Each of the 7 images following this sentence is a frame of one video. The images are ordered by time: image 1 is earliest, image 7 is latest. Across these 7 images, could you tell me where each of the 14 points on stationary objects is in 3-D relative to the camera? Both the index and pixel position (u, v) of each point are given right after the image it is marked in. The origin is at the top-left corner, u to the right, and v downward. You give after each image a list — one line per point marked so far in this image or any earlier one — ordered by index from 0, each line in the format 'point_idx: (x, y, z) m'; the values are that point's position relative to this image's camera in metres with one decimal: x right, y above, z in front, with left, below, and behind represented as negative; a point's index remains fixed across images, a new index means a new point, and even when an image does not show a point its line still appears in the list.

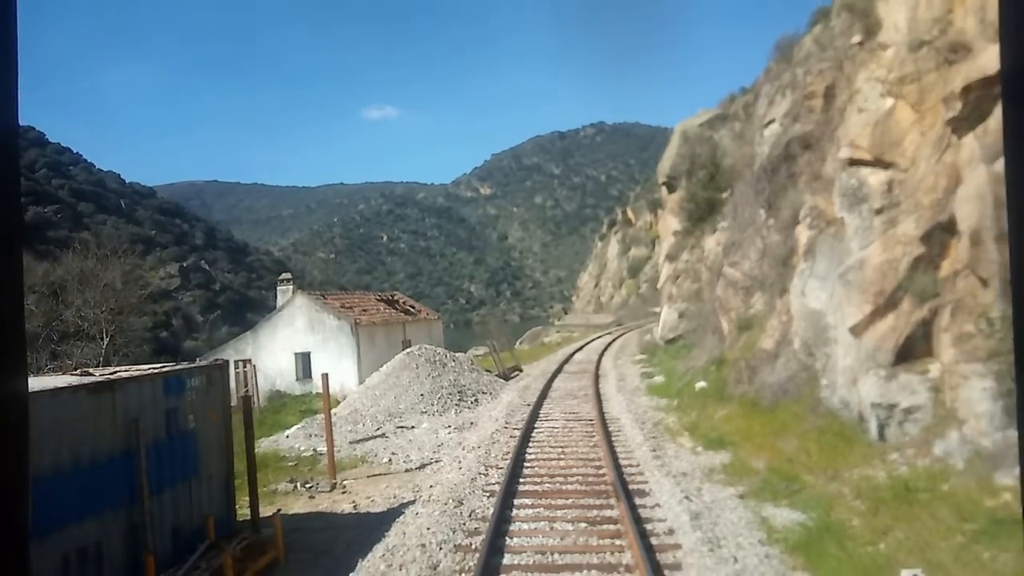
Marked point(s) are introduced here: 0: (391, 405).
0: (-2.6, -2.5, +19.7) m
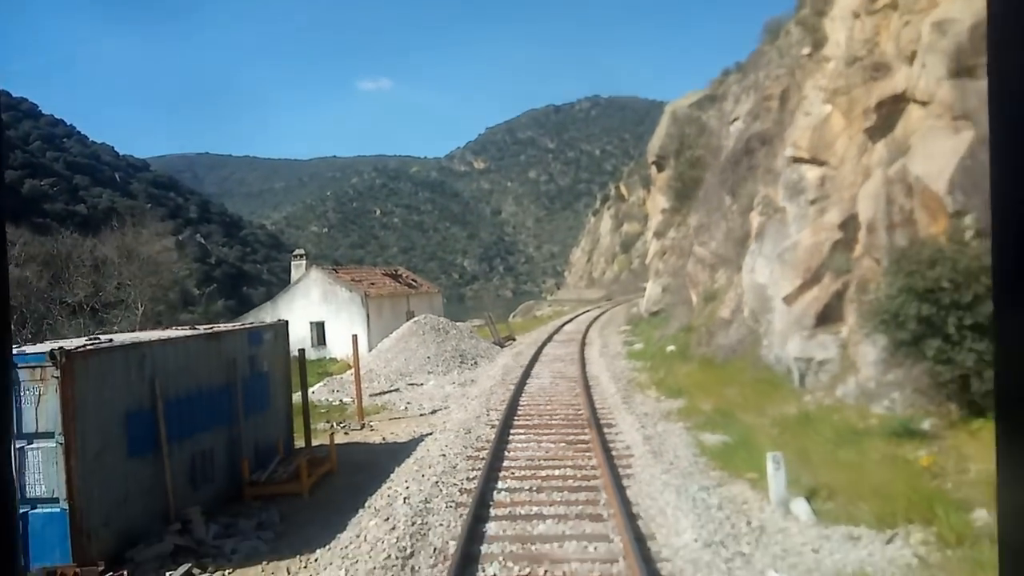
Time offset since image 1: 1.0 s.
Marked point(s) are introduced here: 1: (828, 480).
0: (-2.7, -1.9, +22.6) m
1: (+3.0, -1.9, +8.9) m
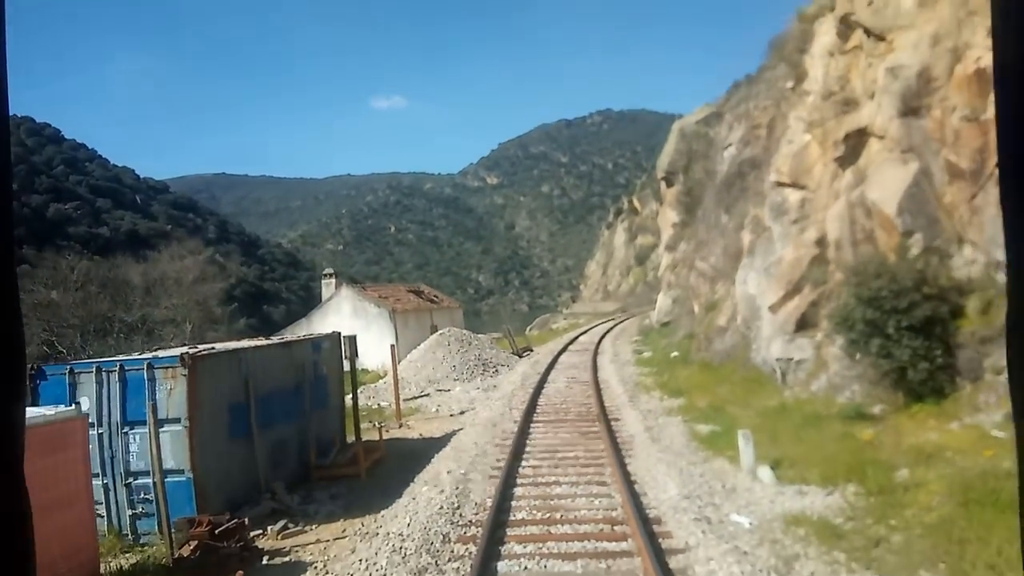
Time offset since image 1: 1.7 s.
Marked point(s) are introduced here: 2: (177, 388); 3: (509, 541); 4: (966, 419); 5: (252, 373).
0: (-2.2, -2.3, +24.8) m
1: (+3.3, -2.0, +11.0) m
2: (-3.6, -1.0, +9.7) m
3: (0.0, -2.2, +8.2) m
4: (+5.4, -1.5, +10.8) m
5: (-3.2, -1.0, +11.4) m
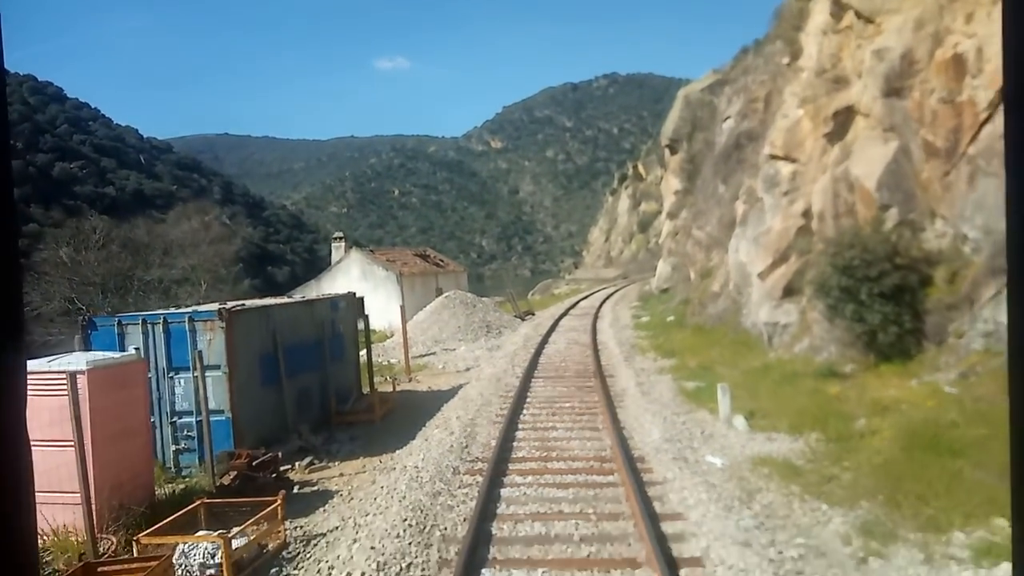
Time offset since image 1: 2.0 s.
0: (-2.2, -1.3, +26.0) m
1: (+3.3, -1.6, +12.2) m
2: (-3.5, -0.6, +10.9) m
3: (0.0, -1.9, +9.4) m
4: (+5.4, -1.2, +11.9) m
5: (-3.2, -0.5, +12.5) m
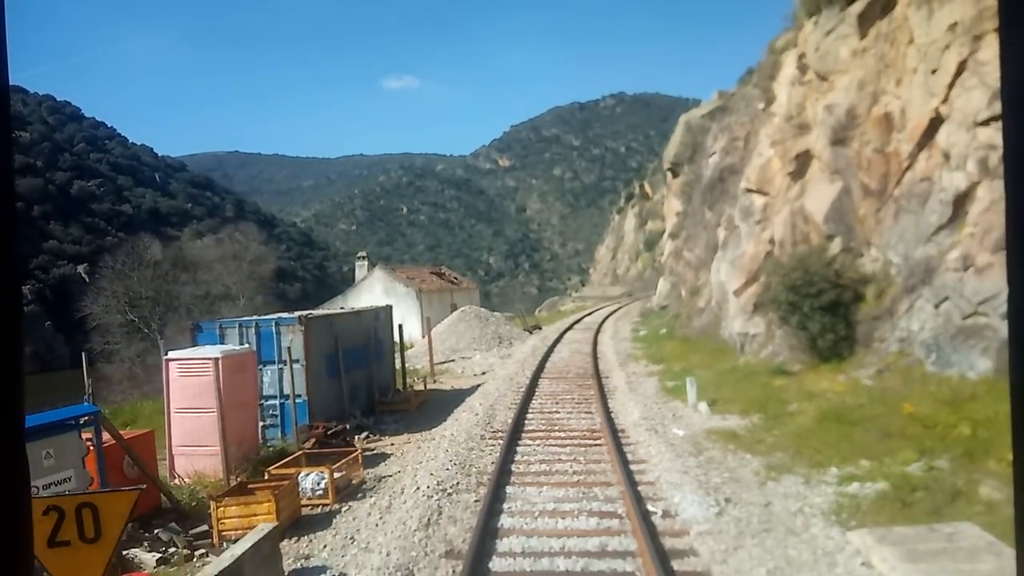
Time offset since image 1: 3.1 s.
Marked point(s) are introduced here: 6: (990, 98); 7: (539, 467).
0: (-1.9, -1.8, +29.1) m
1: (+3.5, -1.8, +15.3) m
2: (-3.3, -0.8, +14.0) m
3: (+0.2, -2.0, +12.5) m
4: (+5.6, -1.4, +15.1) m
5: (-3.0, -0.7, +15.7) m
6: (+7.7, +3.1, +14.8) m
7: (+0.3, -2.1, +10.7) m
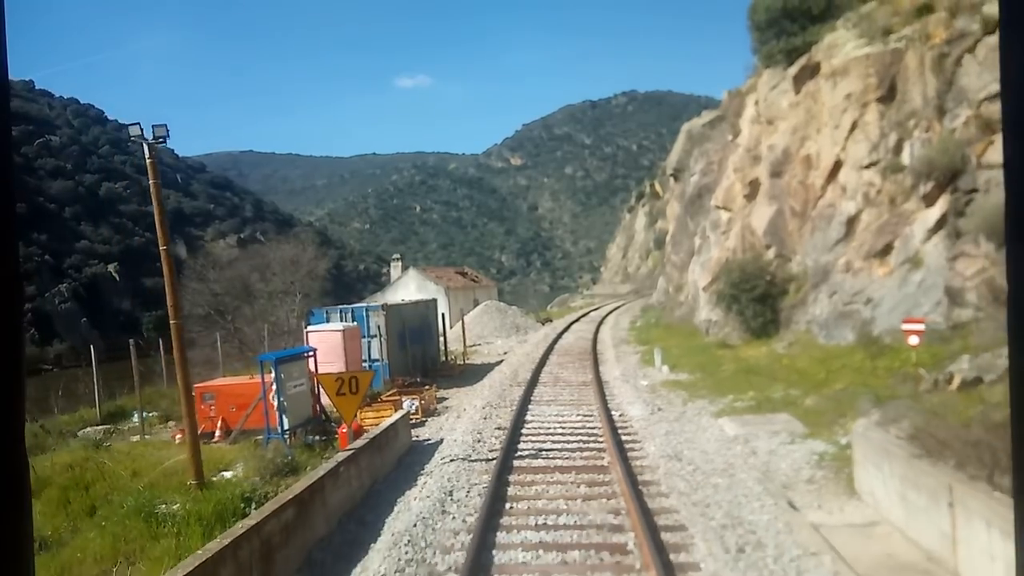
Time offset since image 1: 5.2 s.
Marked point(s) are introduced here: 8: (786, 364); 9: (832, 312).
0: (-1.3, -1.7, +35.3) m
1: (+3.9, -1.7, +21.3) m
2: (-2.9, -0.7, +20.2) m
3: (+0.5, -2.0, +18.6) m
4: (+6.0, -1.3, +21.1) m
5: (-2.6, -0.7, +21.9) m
6: (+8.2, +3.2, +20.8) m
7: (+0.7, -2.0, +16.8) m
8: (+5.5, -1.5, +18.3) m
9: (+7.0, -0.5, +20.0) m
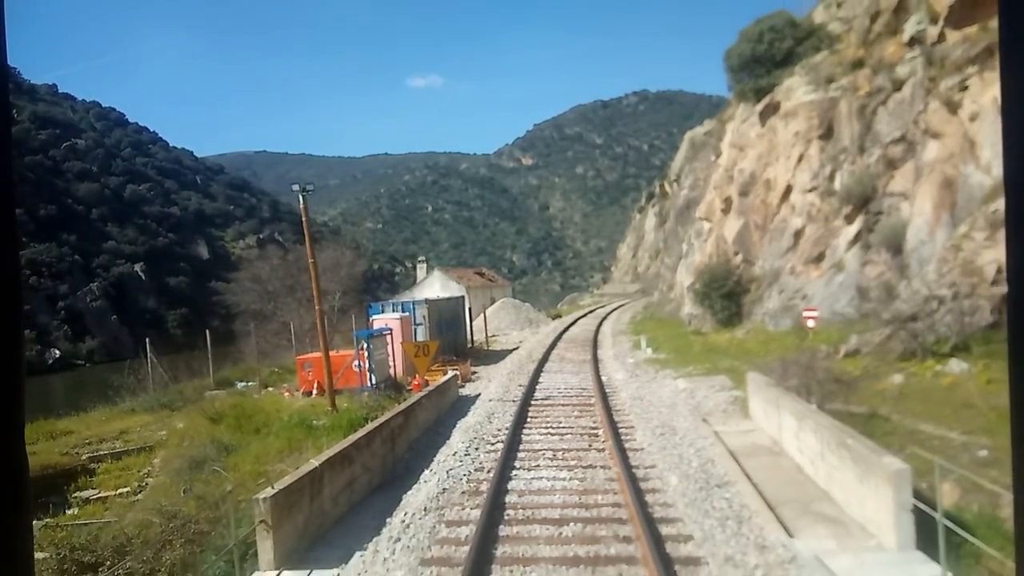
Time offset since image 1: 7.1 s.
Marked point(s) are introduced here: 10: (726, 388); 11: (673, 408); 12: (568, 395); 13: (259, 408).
0: (-0.6, -1.6, +40.8) m
1: (+4.4, -1.7, +26.8) m
2: (-2.5, -0.7, +25.8) m
3: (+1.0, -1.9, +24.2) m
4: (+6.5, -1.3, +26.6) m
5: (-2.1, -0.6, +27.4) m
6: (+8.6, +3.2, +26.2) m
7: (+1.1, -2.0, +22.3) m
8: (+5.9, -1.5, +23.8) m
9: (+7.4, -0.5, +25.4) m
10: (+4.1, -1.9, +17.4) m
11: (+2.8, -2.1, +15.7) m
12: (+1.1, -2.1, +17.8) m
13: (-4.8, -2.3, +17.4) m
